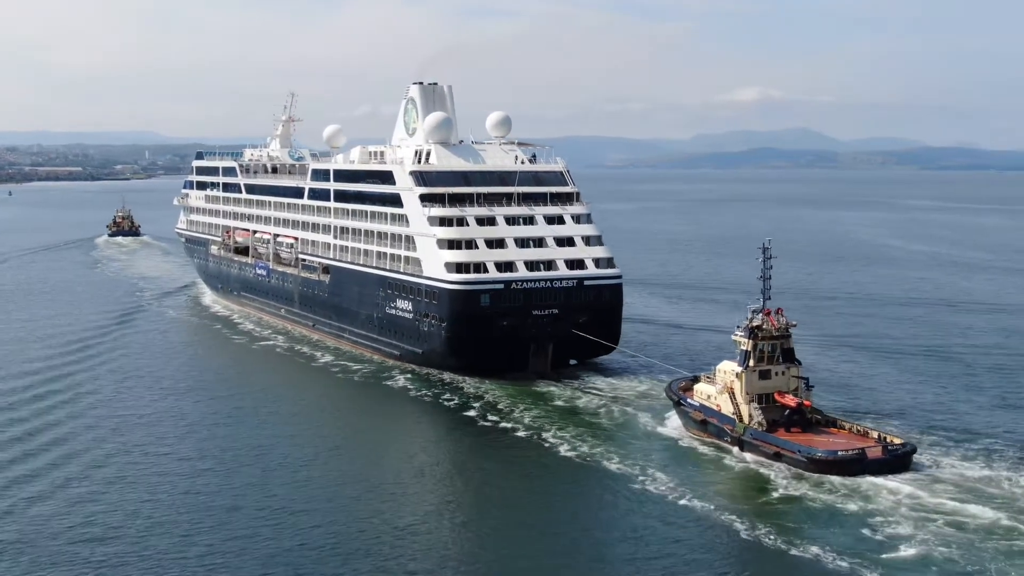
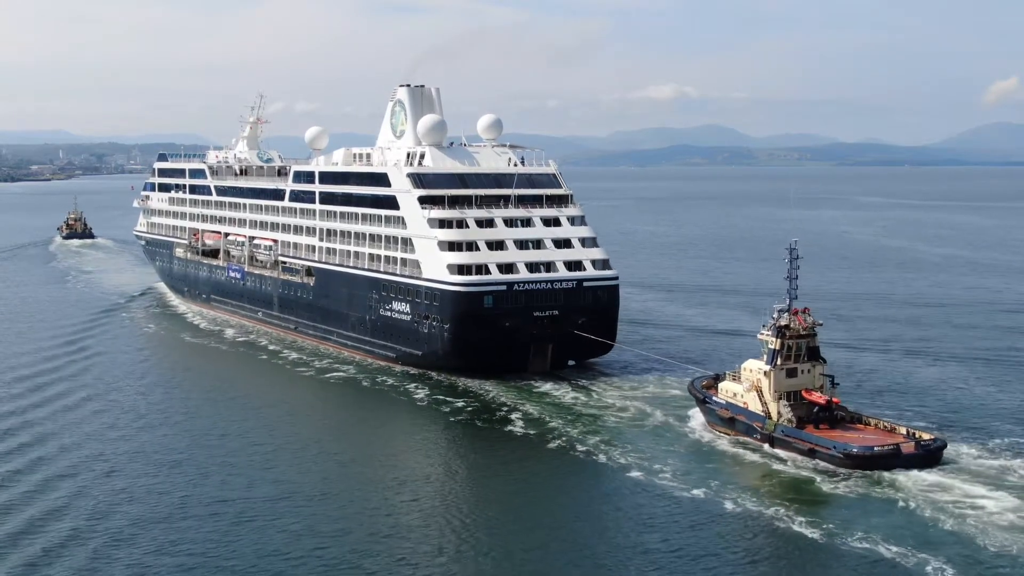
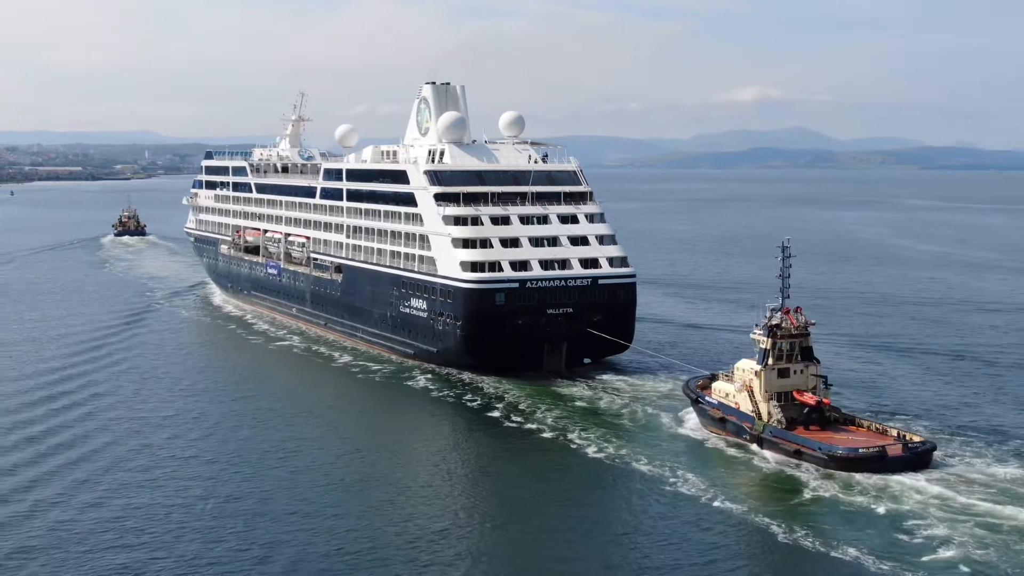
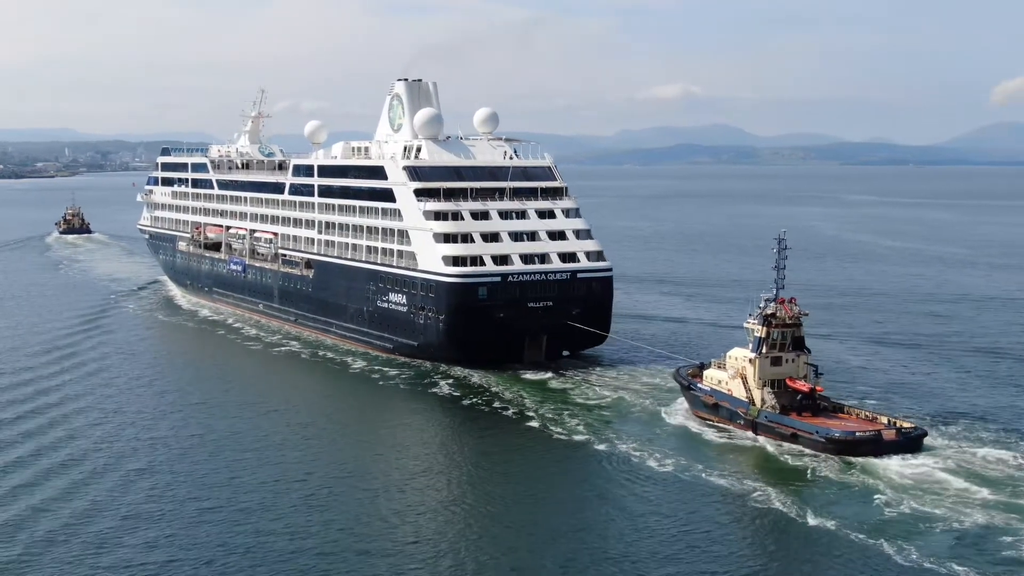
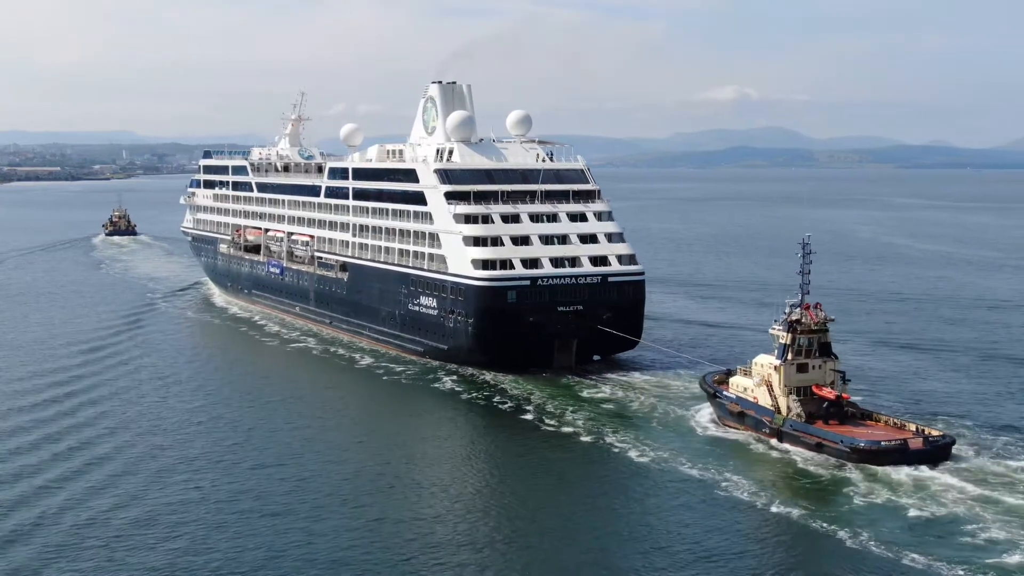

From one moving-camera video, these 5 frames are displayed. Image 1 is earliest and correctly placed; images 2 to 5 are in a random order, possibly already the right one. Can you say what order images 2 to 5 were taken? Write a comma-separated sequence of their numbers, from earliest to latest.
3, 5, 4, 2
